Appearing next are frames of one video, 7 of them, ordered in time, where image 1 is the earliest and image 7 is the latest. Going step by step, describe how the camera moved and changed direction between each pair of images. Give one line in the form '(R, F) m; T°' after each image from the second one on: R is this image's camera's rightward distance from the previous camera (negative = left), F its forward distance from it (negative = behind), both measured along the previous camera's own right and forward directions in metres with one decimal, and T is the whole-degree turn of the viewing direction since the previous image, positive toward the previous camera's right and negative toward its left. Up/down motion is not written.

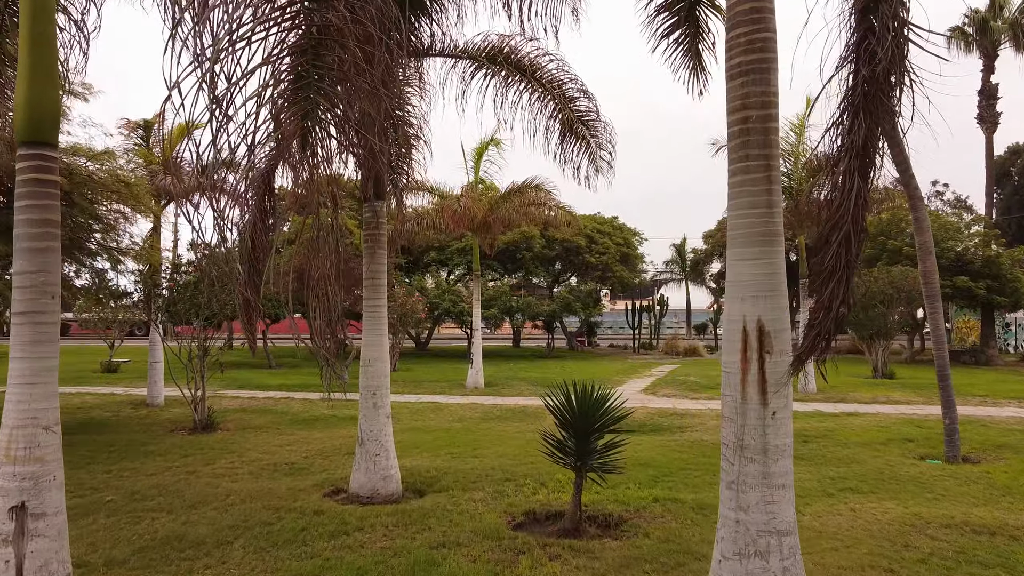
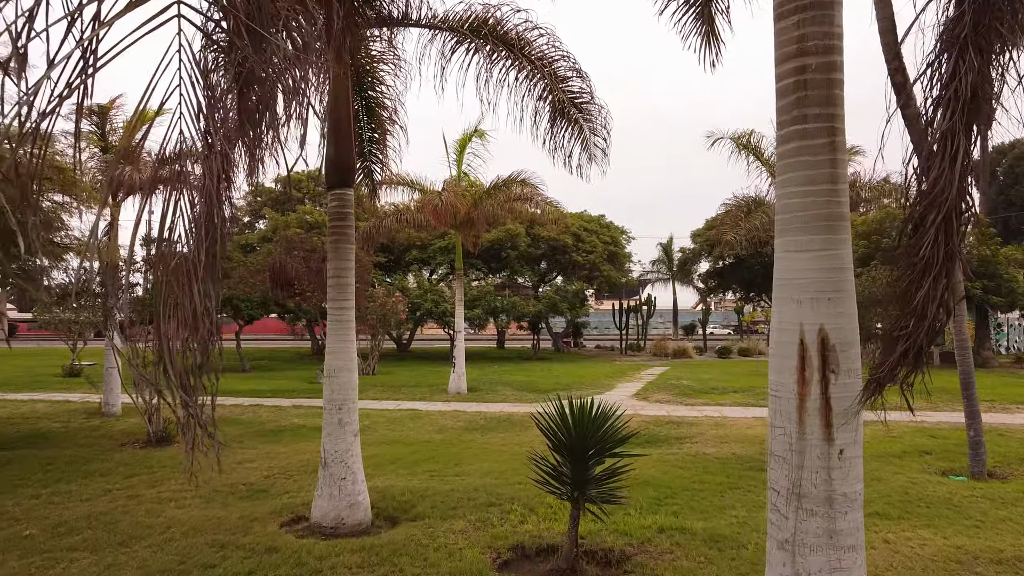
(0.0, +0.7) m; +1°
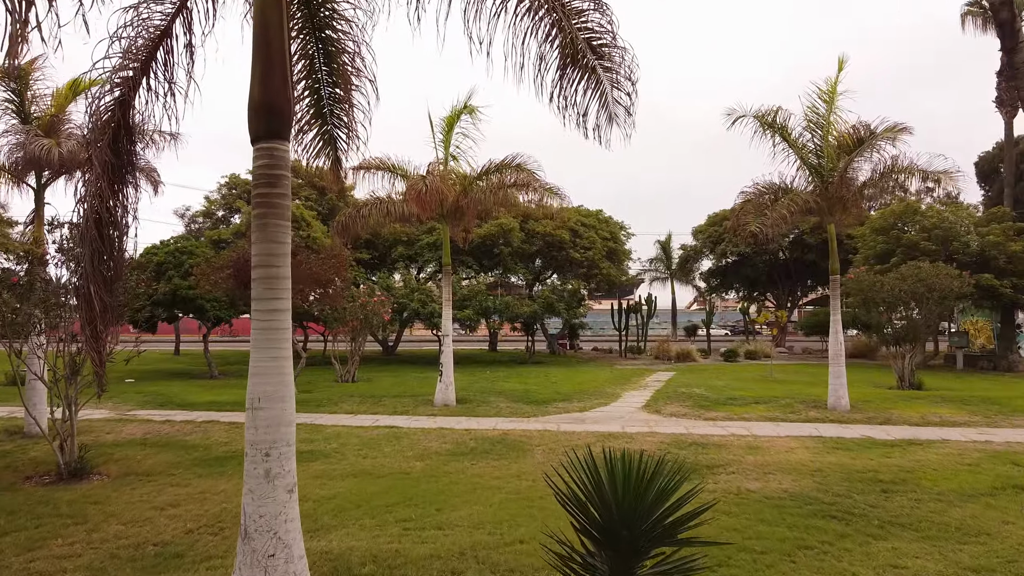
(0.0, +1.5) m; +1°
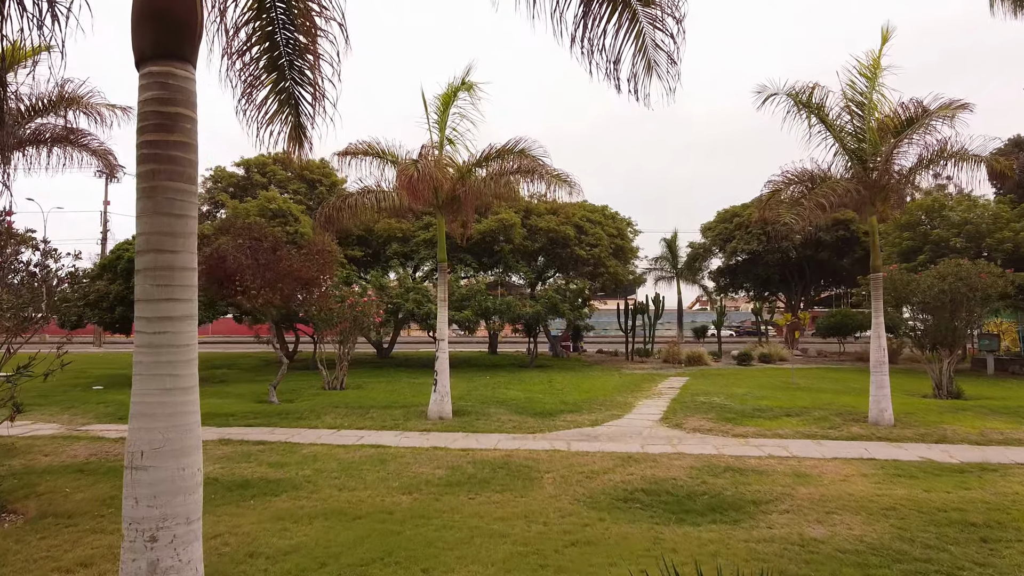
(0.0, +1.2) m; 0°
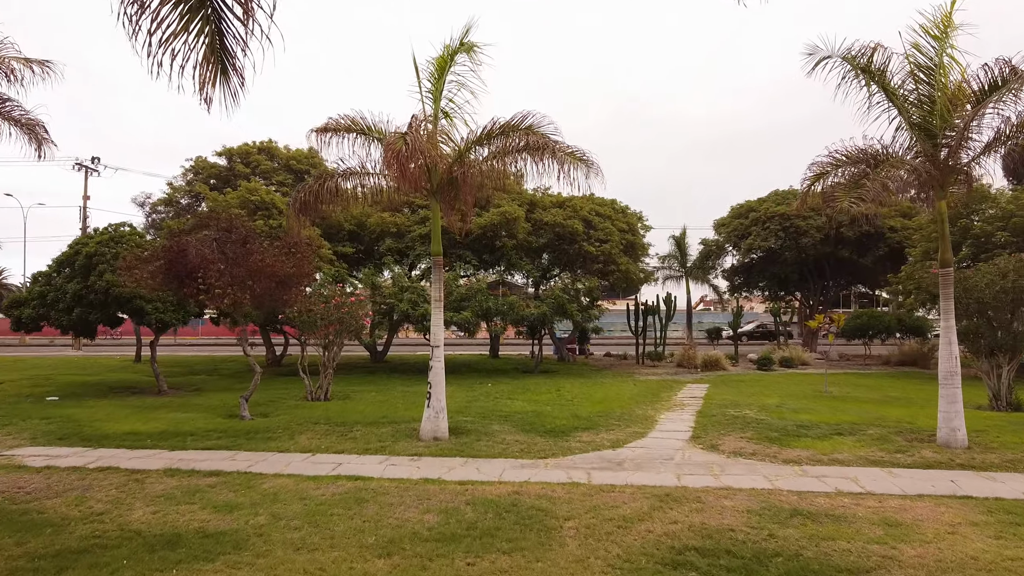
(-0.1, +1.5) m; 0°
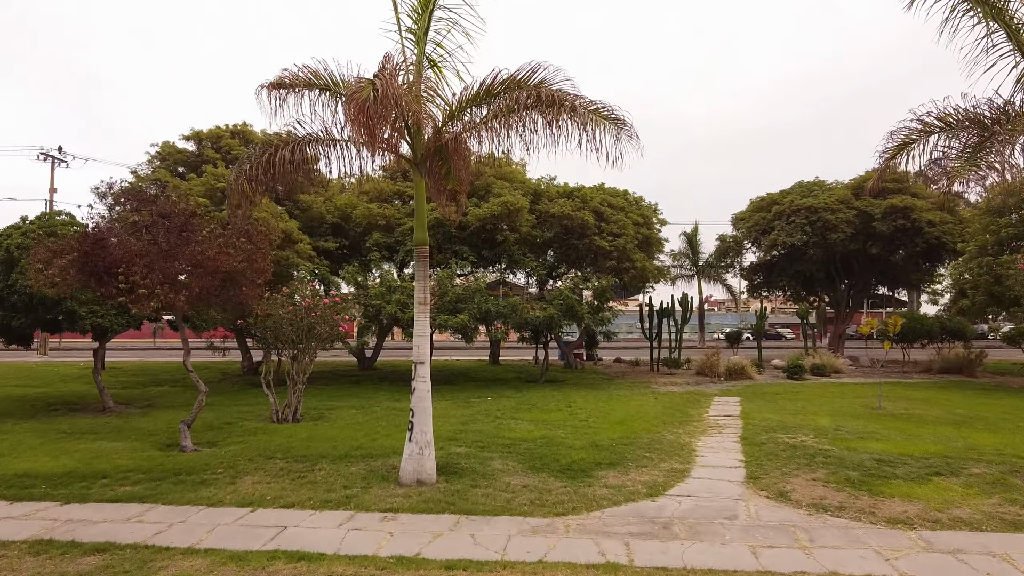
(-0.1, +2.0) m; 0°
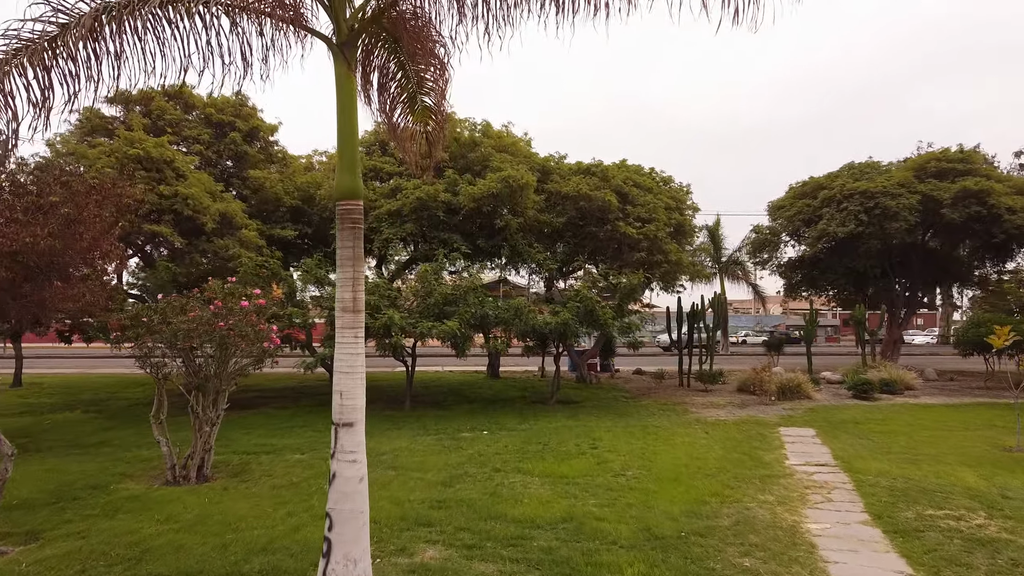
(0.0, +3.3) m; 0°
